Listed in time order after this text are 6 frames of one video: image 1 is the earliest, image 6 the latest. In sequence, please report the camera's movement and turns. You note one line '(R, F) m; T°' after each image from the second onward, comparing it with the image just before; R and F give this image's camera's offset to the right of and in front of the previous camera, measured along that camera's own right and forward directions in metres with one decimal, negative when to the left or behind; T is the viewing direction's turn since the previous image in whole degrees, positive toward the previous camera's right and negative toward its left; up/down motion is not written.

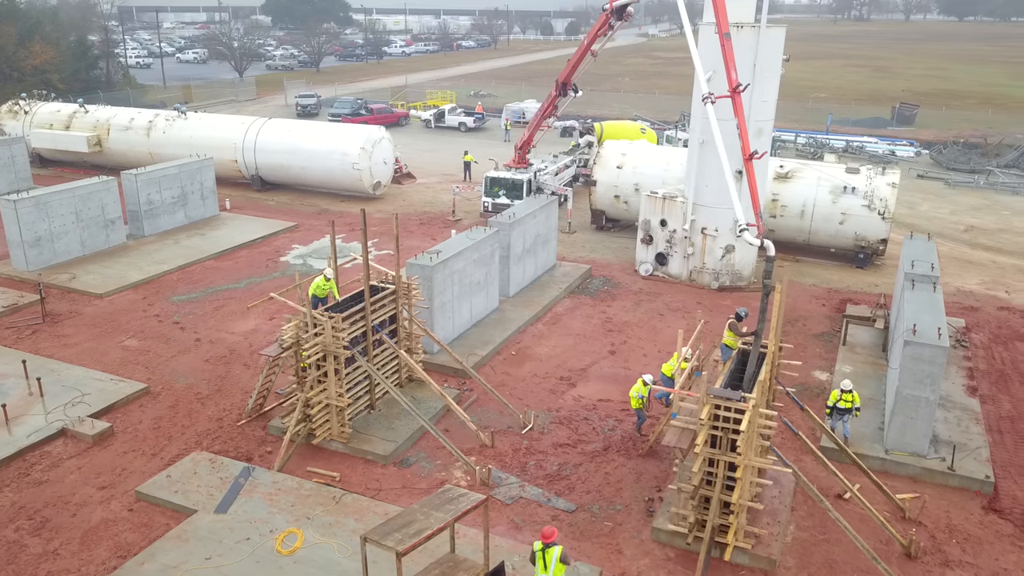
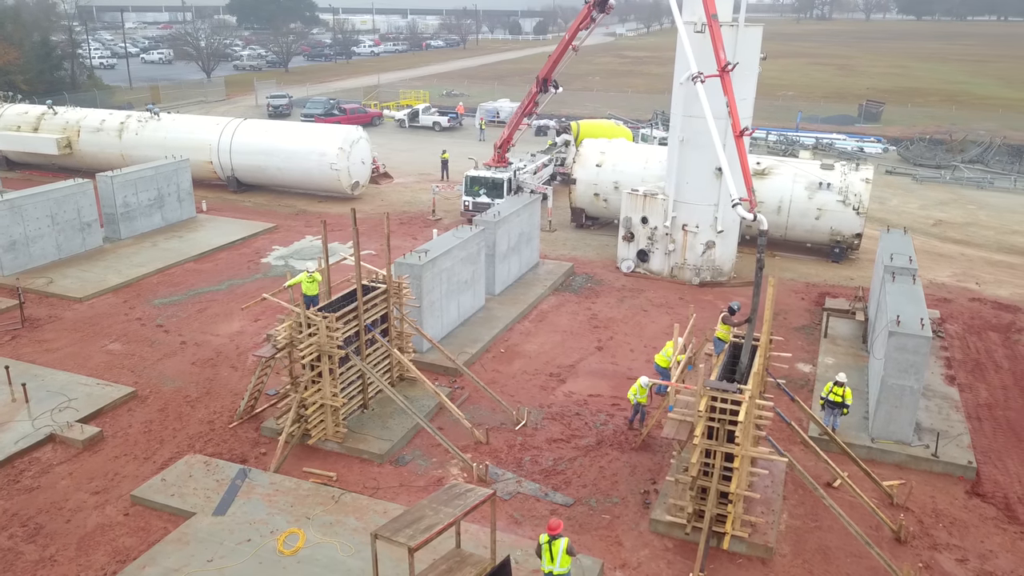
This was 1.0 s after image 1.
(-0.4, -0.1) m; +2°
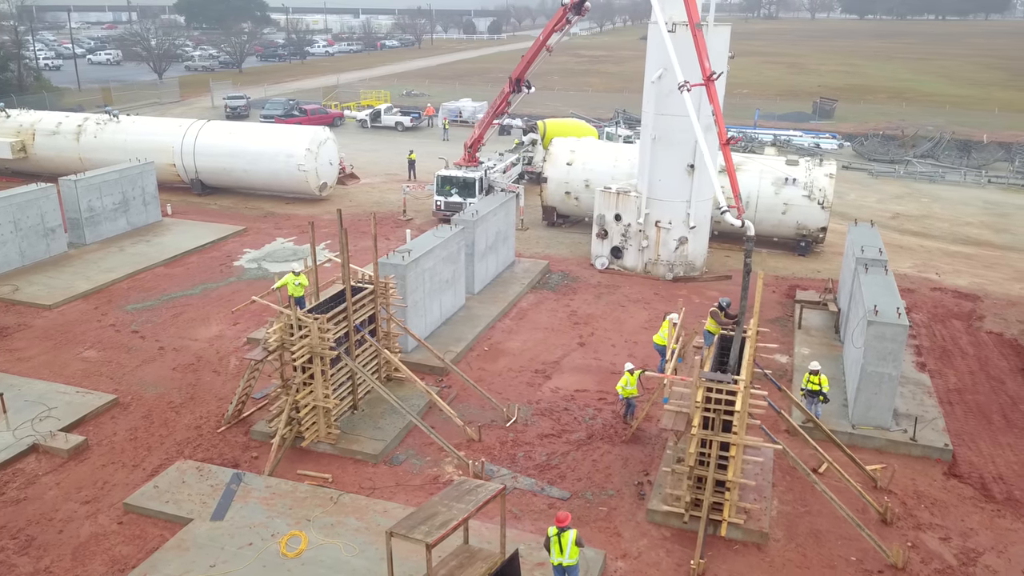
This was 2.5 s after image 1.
(-0.6, -0.1) m; +3°
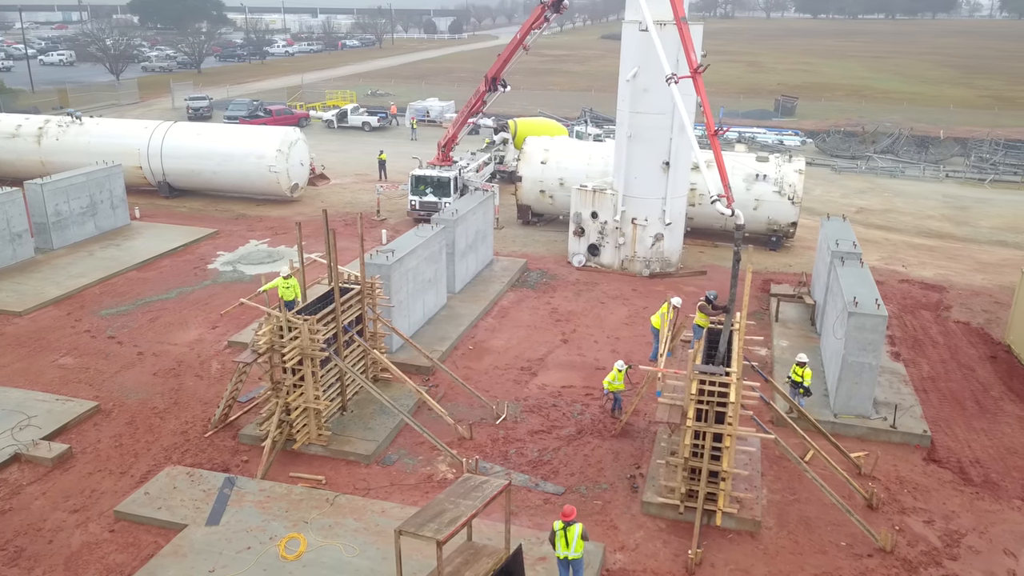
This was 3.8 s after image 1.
(-0.4, -0.1) m; +3°
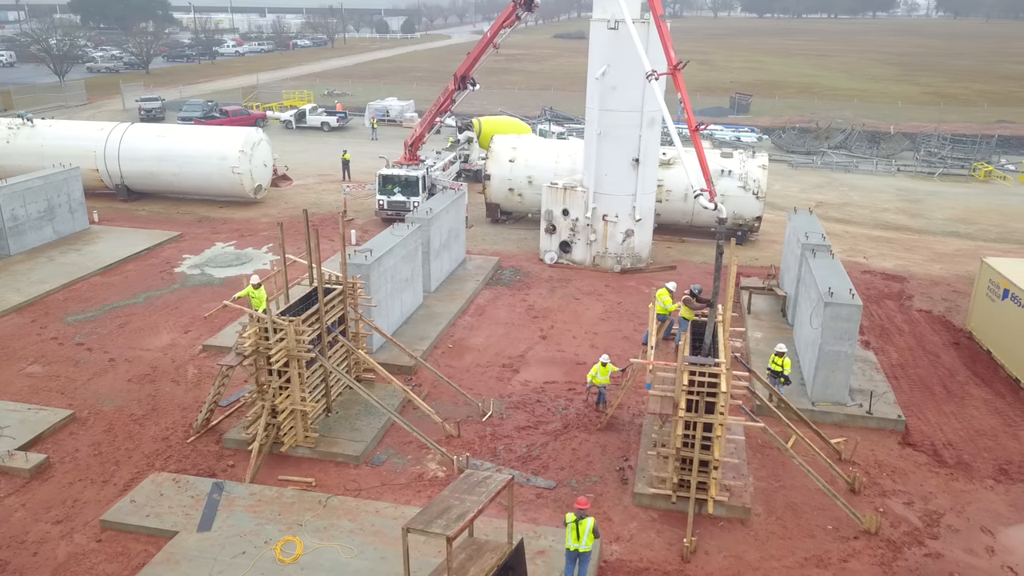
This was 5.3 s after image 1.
(-0.5, 0.0) m; +3°
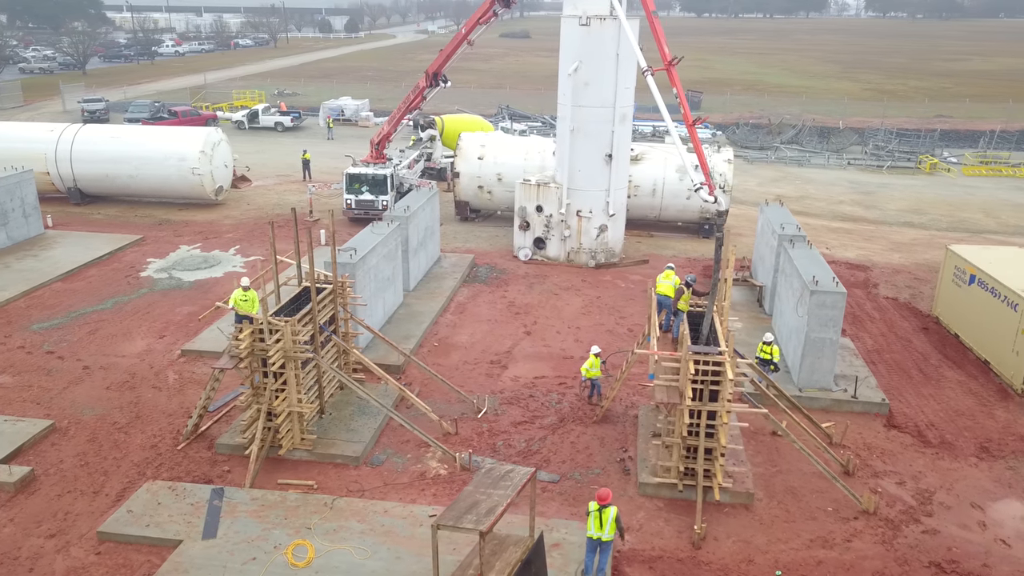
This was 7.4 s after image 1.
(-0.8, +0.1) m; +4°
